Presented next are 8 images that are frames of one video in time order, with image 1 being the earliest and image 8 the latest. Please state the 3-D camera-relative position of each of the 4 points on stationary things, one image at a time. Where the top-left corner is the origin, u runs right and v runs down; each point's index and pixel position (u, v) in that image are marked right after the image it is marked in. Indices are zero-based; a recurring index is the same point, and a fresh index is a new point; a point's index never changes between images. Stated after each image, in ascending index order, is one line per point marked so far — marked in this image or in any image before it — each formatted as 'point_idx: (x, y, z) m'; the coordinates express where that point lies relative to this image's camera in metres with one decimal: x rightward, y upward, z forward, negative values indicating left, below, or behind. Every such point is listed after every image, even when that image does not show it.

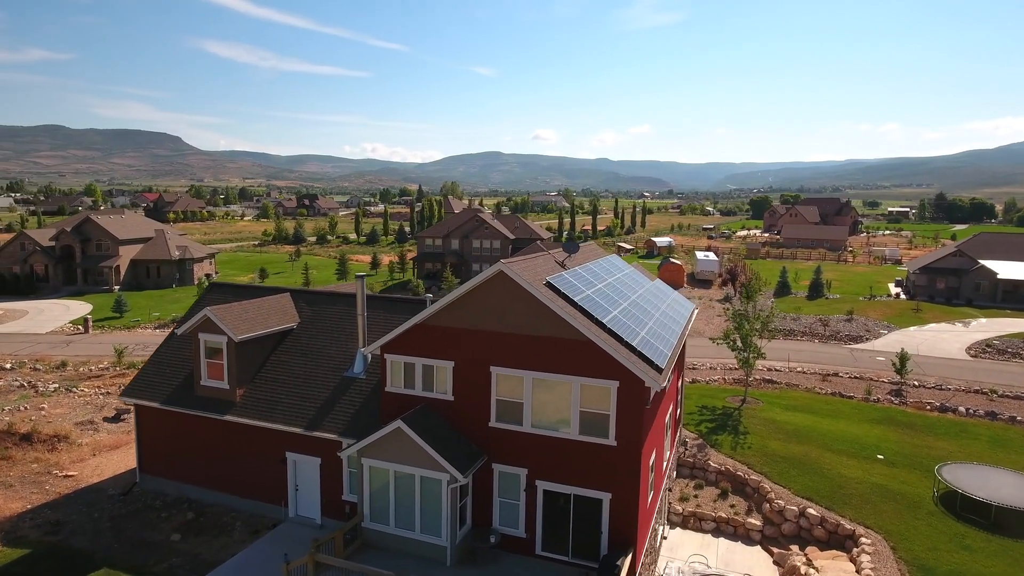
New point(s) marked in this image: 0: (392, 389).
0: (-3.0, -2.5, +14.9) m
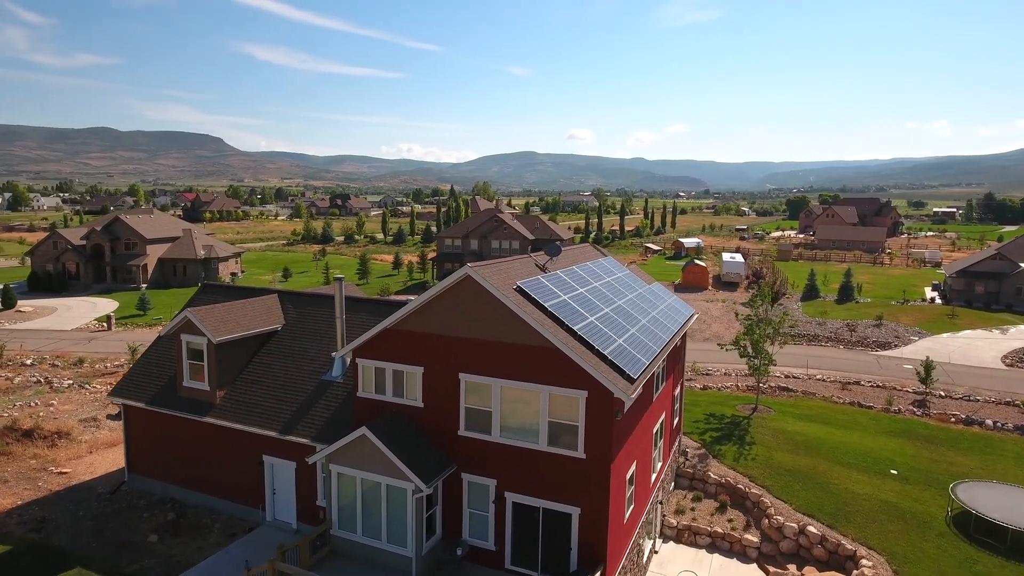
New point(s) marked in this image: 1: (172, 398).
0: (-3.6, -2.6, +14.6) m
1: (-9.6, -3.2, +17.1) m
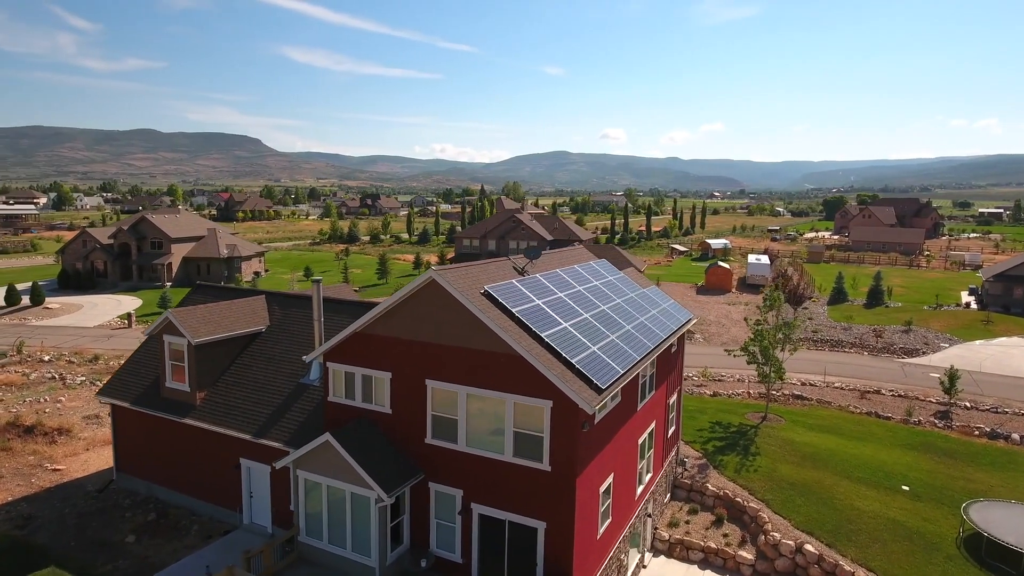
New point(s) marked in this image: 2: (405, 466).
0: (-4.2, -2.6, +14.3) m
1: (-10.1, -3.2, +17.2) m
2: (-2.4, -3.9, +13.3) m
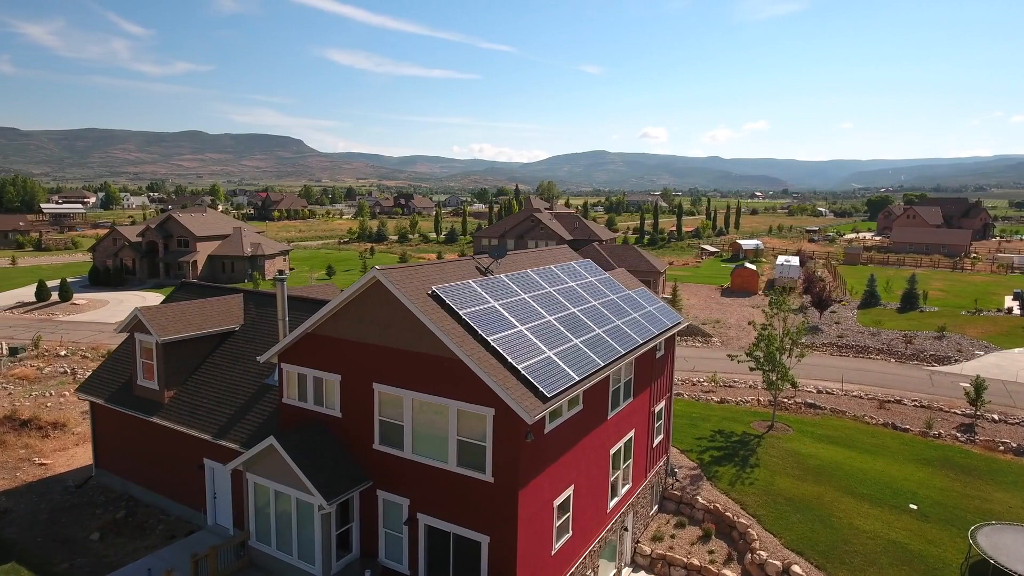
0: (-5.2, -2.6, +14.0) m
1: (-10.9, -3.1, +17.1) m
2: (-3.4, -3.9, +12.8) m
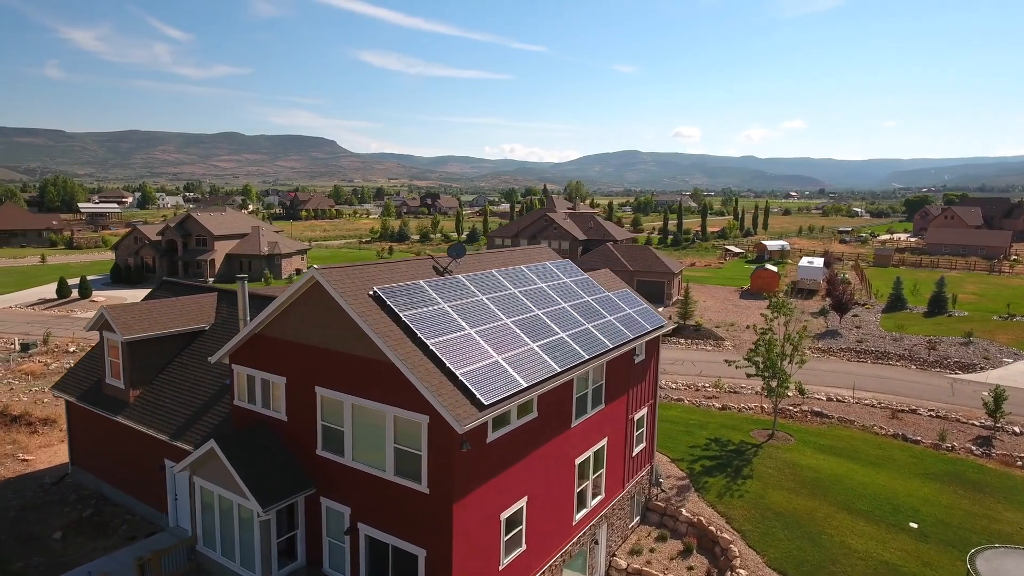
0: (-6.2, -2.6, +13.6) m
1: (-11.7, -3.0, +17.1) m
2: (-4.4, -3.9, +12.4) m
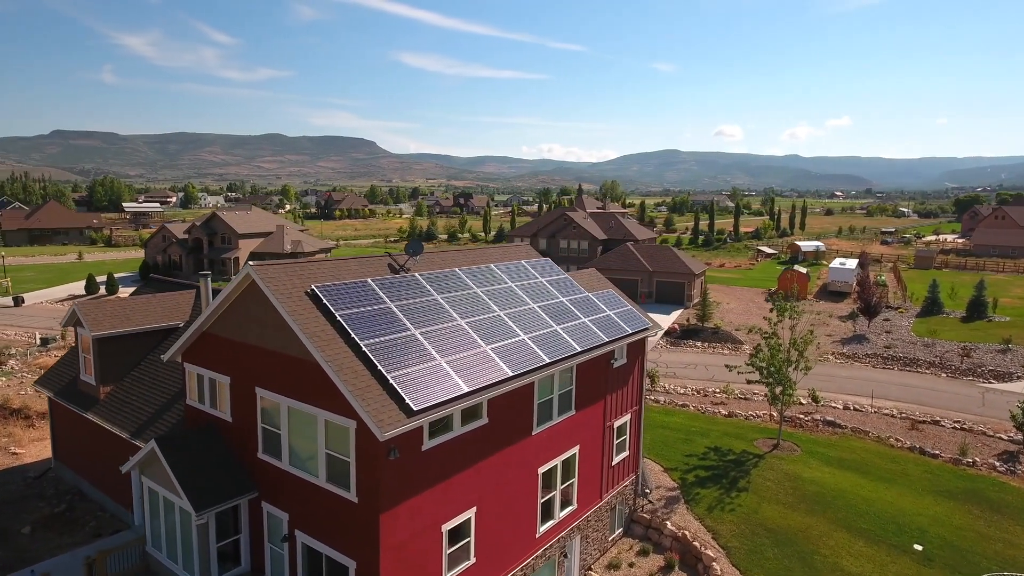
0: (-7.1, -2.5, +13.3) m
1: (-12.5, -2.9, +17.1) m
2: (-5.5, -3.8, +12.0) m
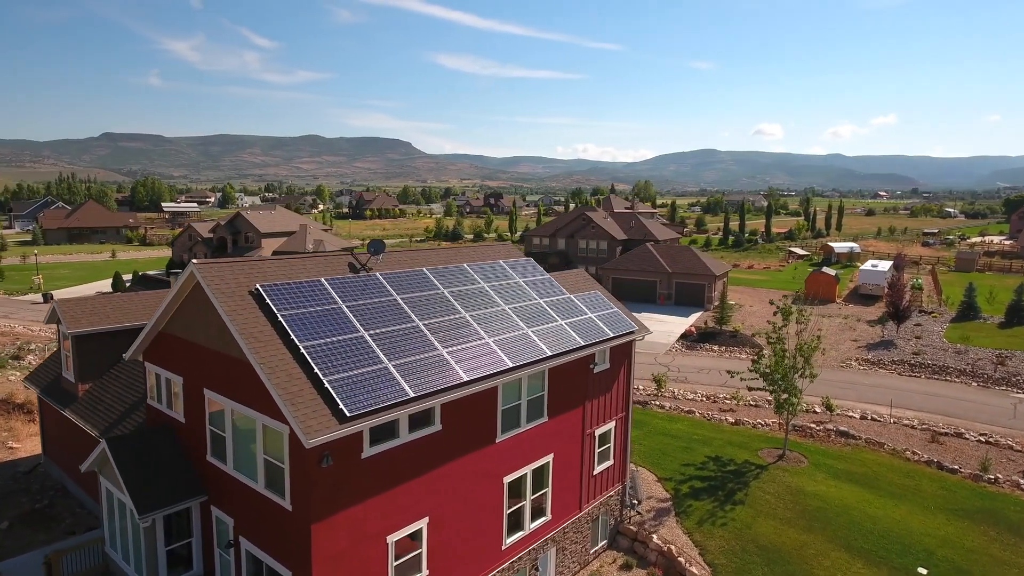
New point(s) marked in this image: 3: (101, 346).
0: (-7.9, -2.5, +13.2) m
1: (-13.1, -2.9, +17.2) m
2: (-6.3, -3.8, +11.8) m
3: (-11.3, -1.6, +16.7) m
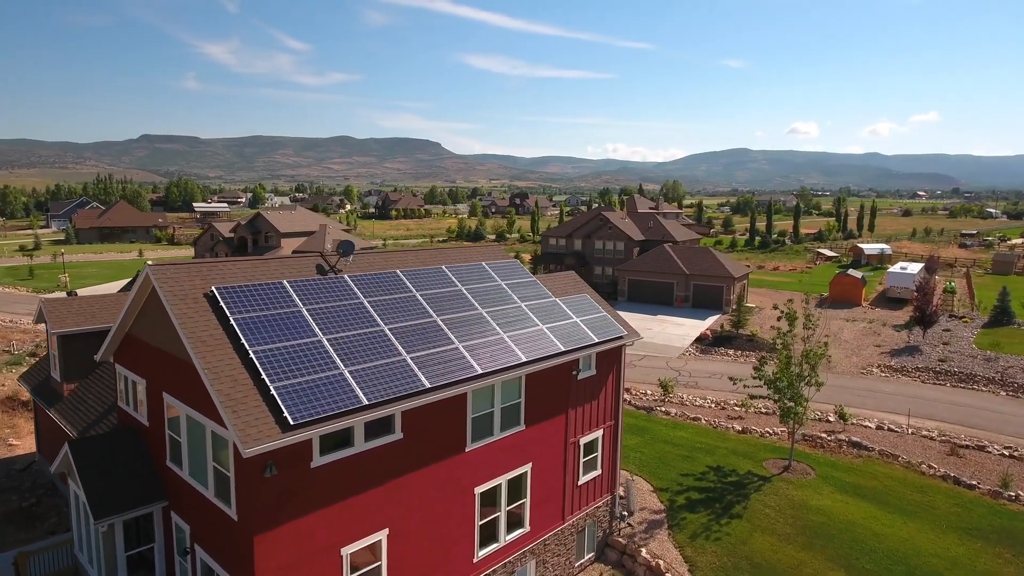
0: (-8.5, -2.5, +13.1) m
1: (-13.4, -2.9, +17.4) m
2: (-7.0, -3.8, +11.6) m
3: (-11.8, -1.6, +16.7) m
